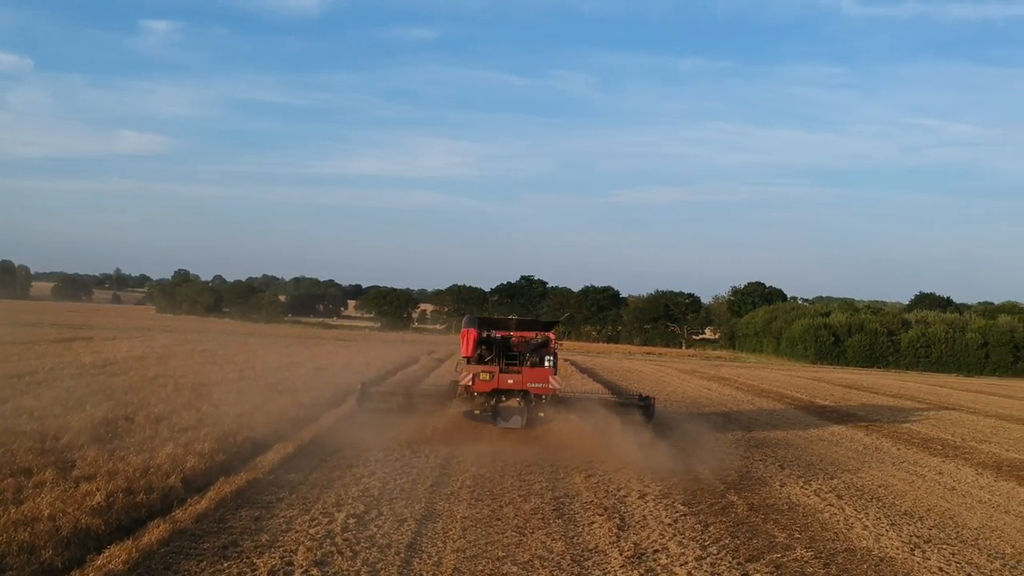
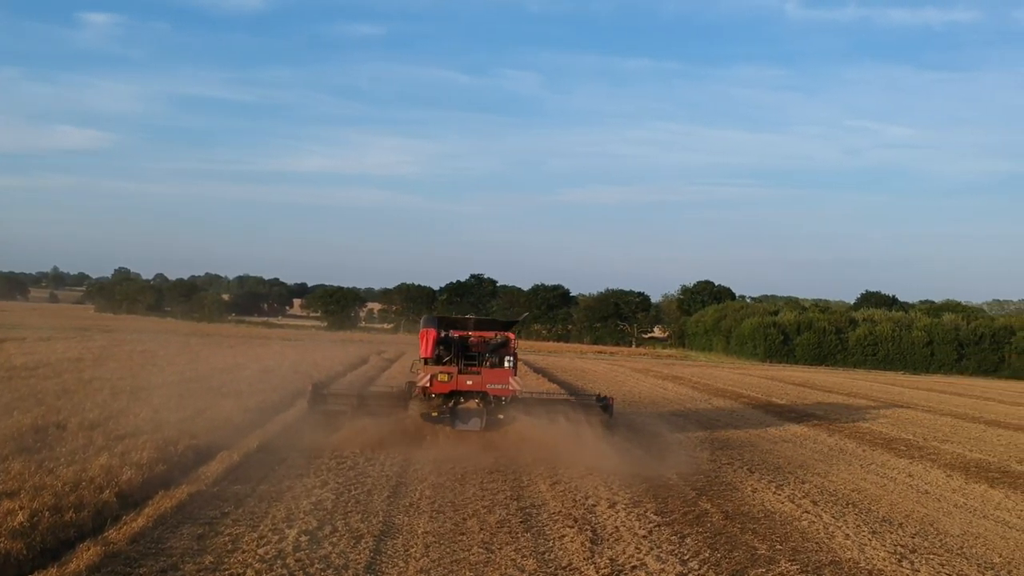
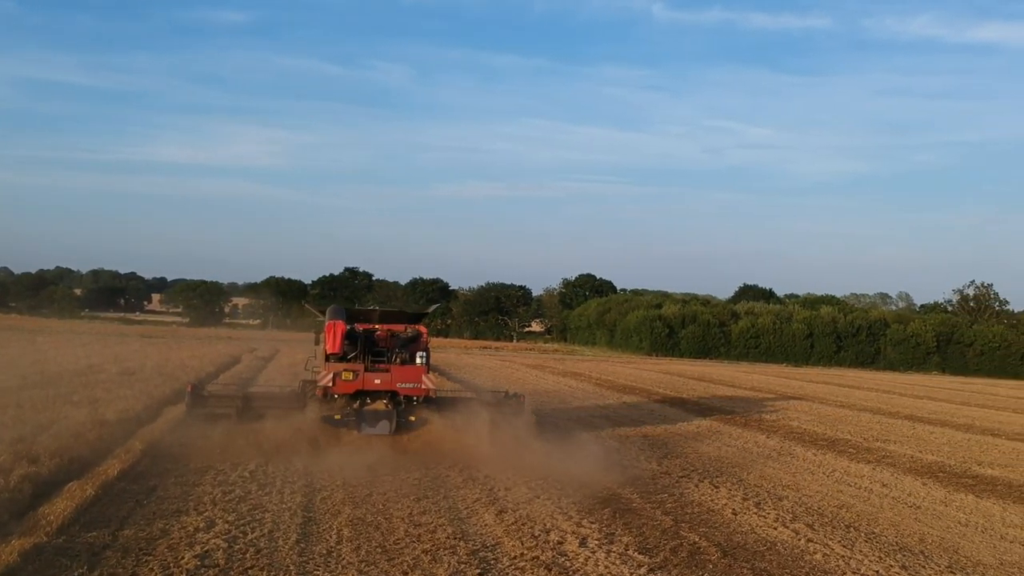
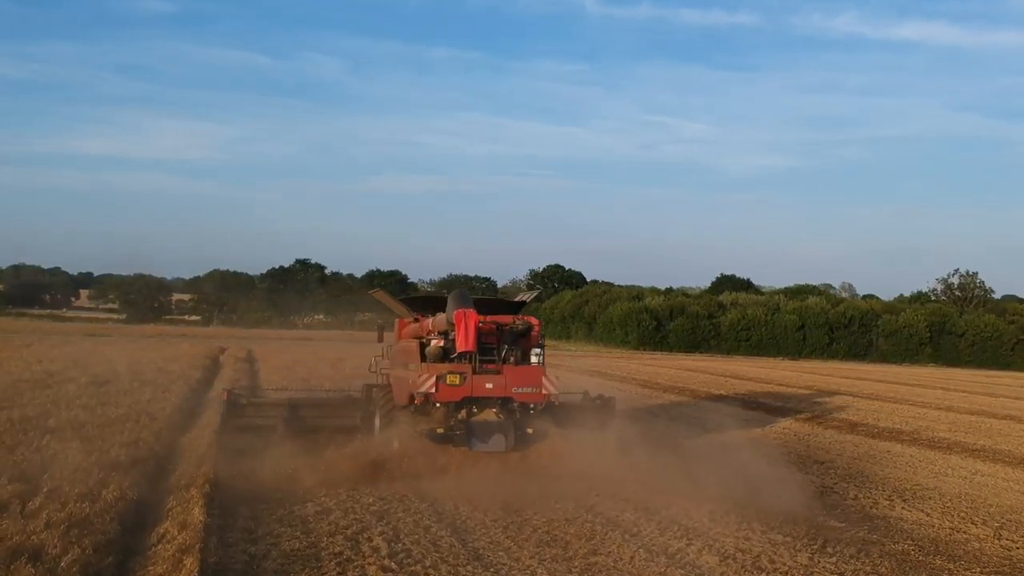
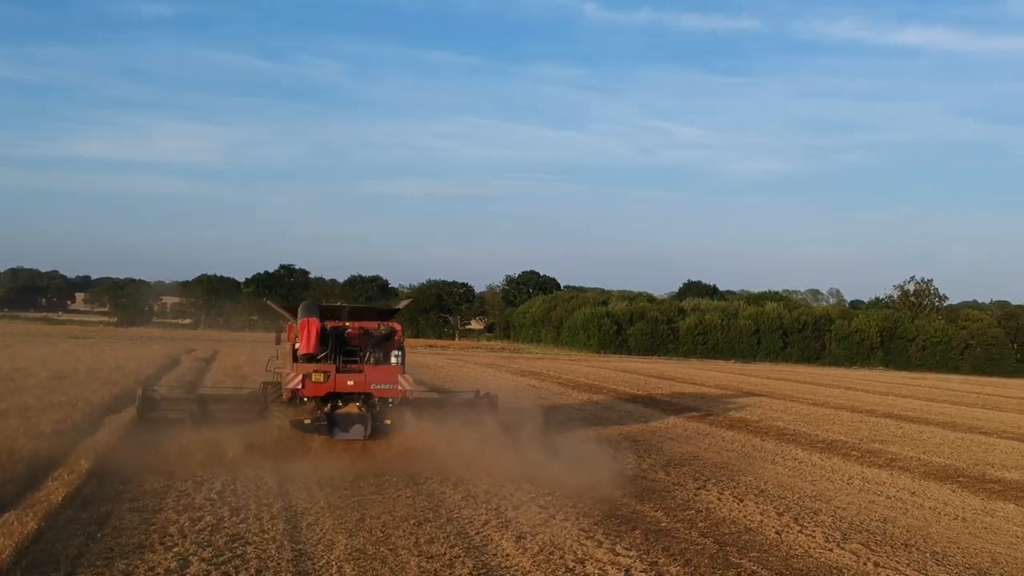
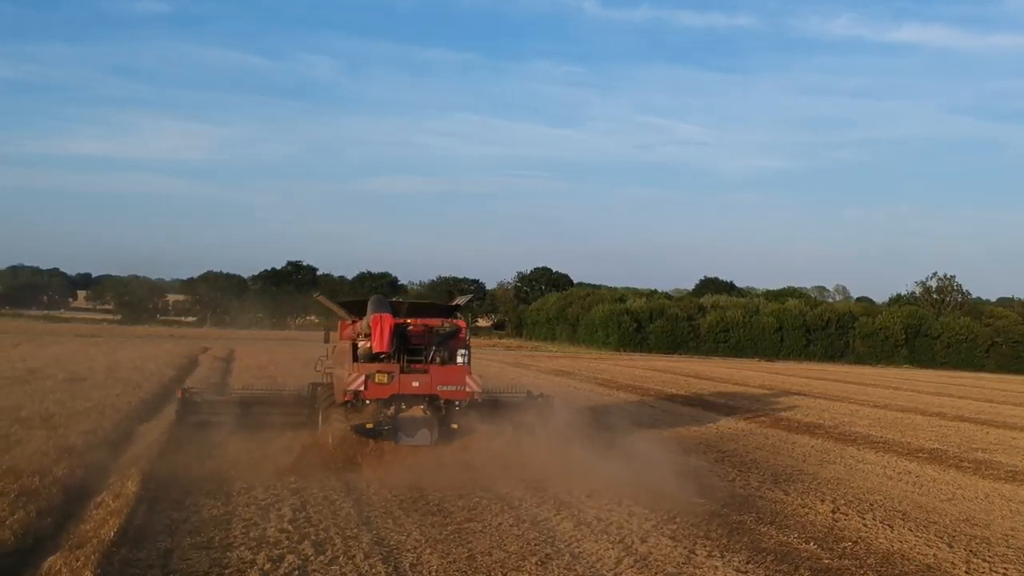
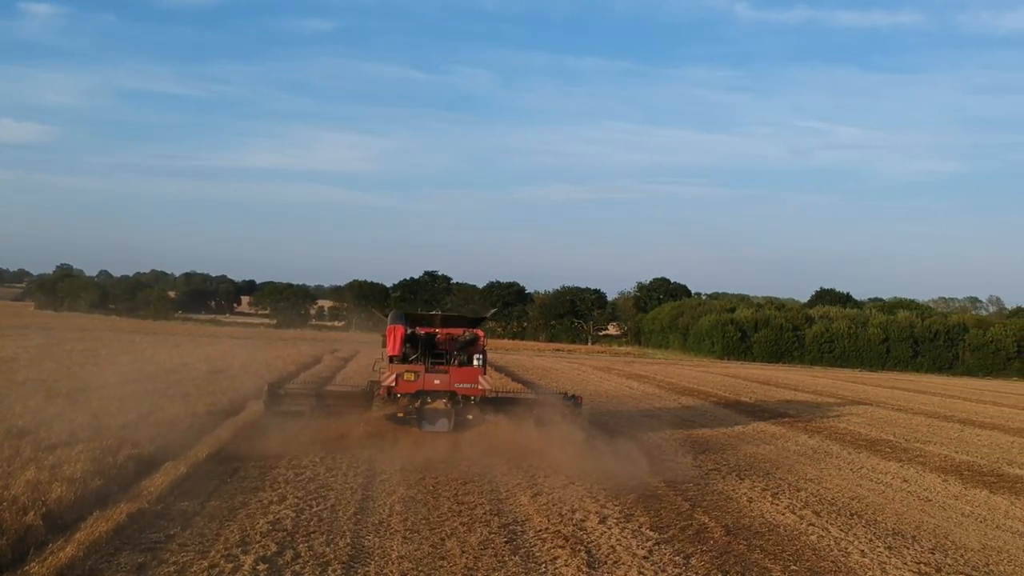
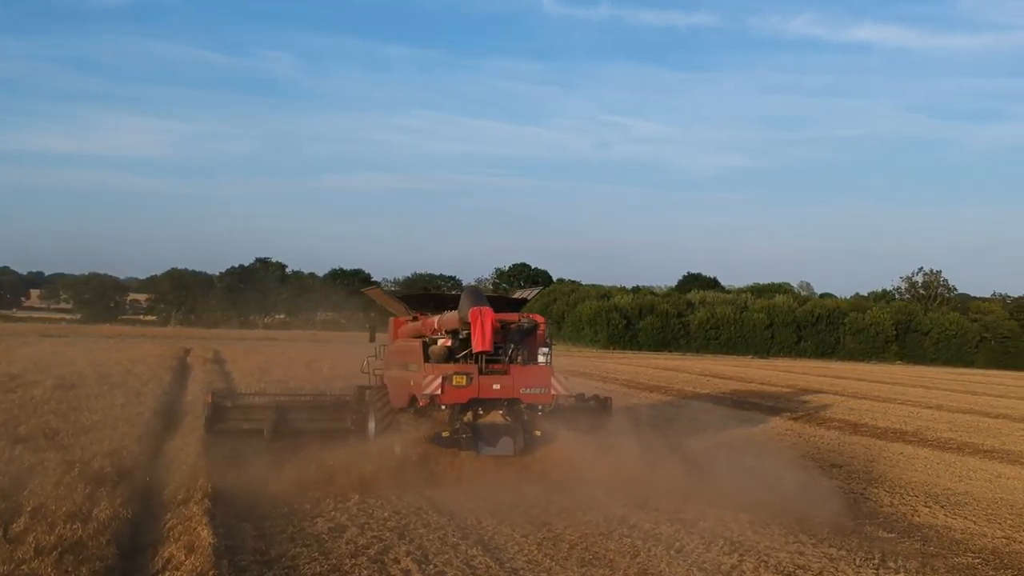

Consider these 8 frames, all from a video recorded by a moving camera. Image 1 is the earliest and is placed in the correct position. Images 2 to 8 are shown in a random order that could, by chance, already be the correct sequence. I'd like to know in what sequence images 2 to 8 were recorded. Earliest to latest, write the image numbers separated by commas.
2, 7, 3, 5, 6, 4, 8
